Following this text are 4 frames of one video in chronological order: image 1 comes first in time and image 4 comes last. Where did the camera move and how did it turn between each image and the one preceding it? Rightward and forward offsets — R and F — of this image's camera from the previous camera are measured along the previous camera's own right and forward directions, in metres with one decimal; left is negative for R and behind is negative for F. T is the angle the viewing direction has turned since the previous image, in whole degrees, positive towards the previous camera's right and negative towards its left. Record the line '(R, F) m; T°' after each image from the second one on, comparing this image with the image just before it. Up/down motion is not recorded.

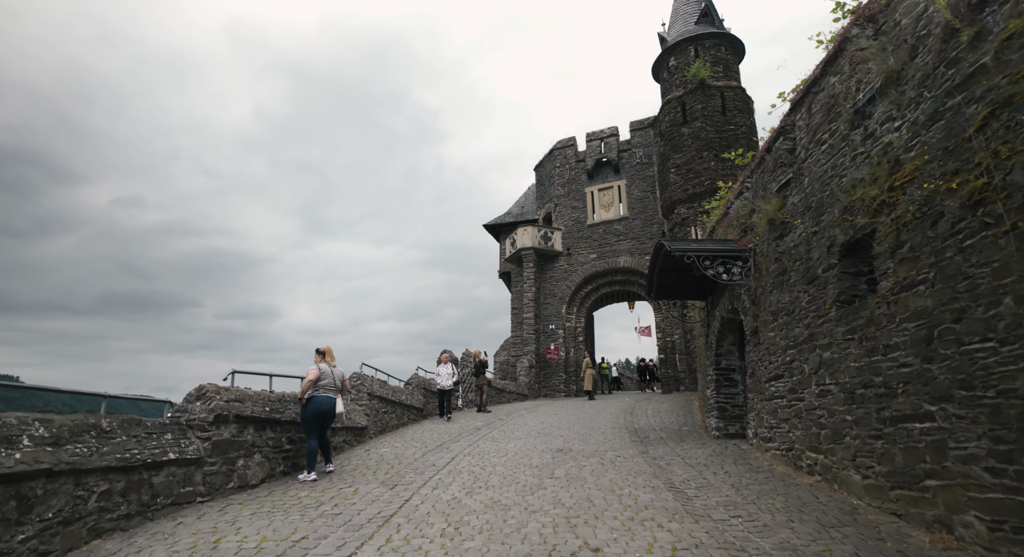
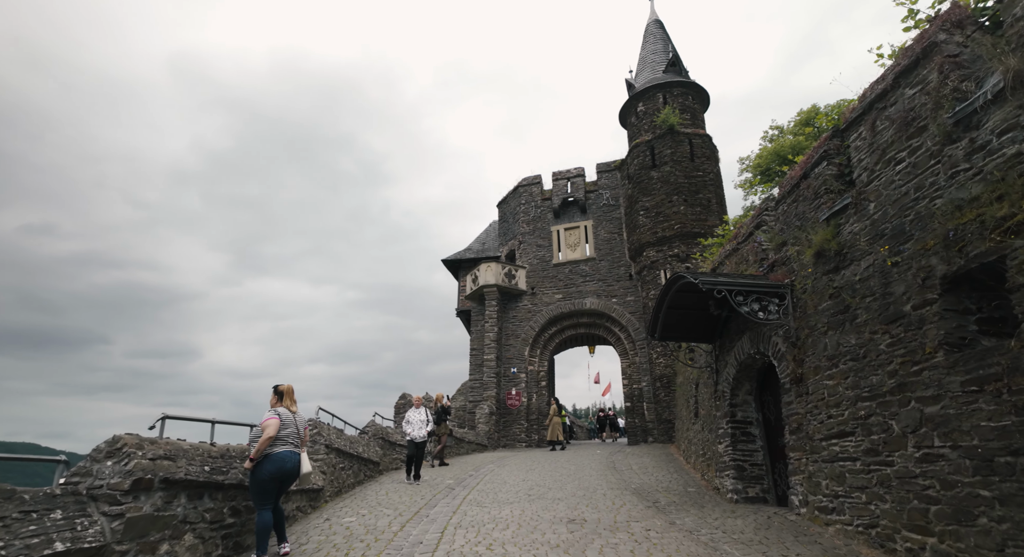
(-0.9, +1.3) m; +6°
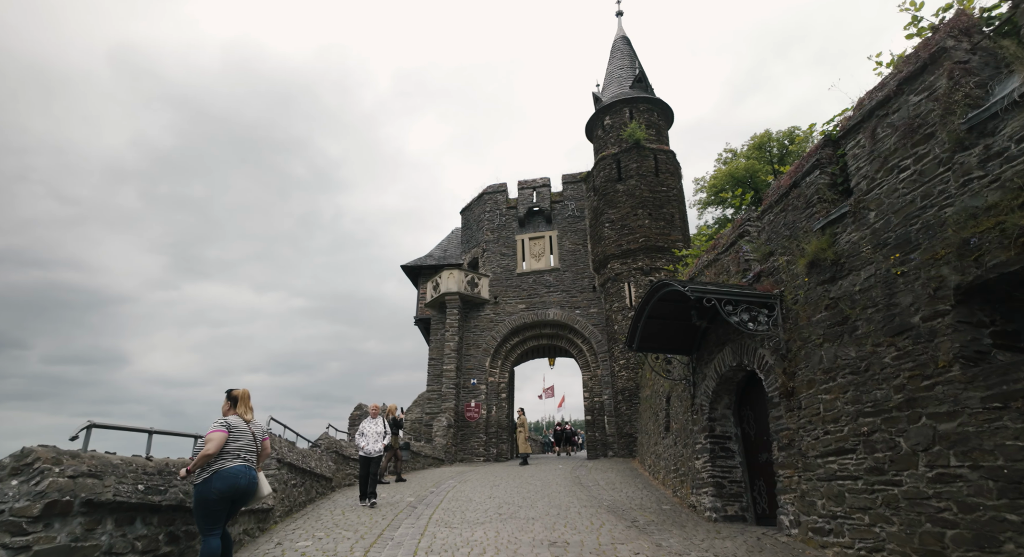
(-0.3, +0.6) m; +5°
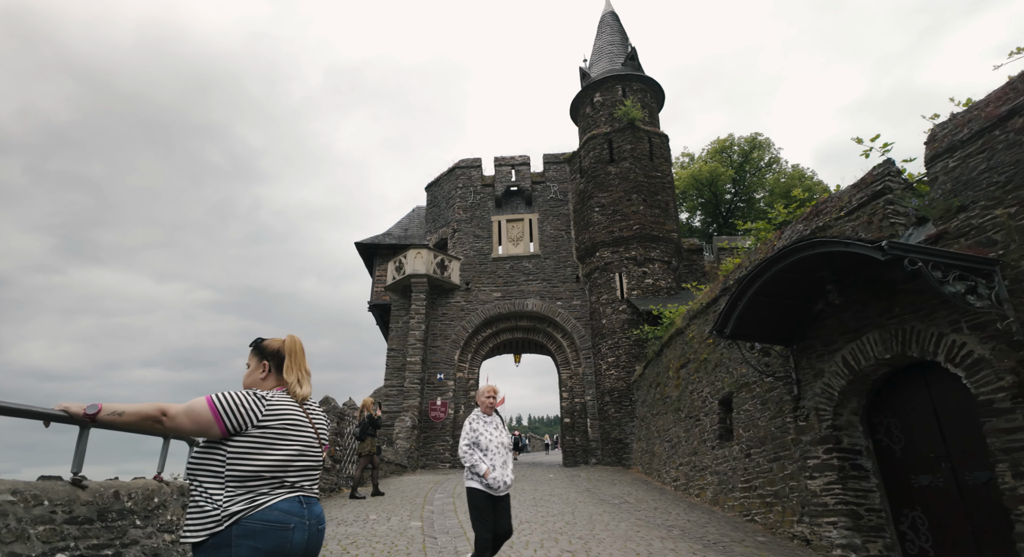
(-1.8, +2.6) m; +7°
